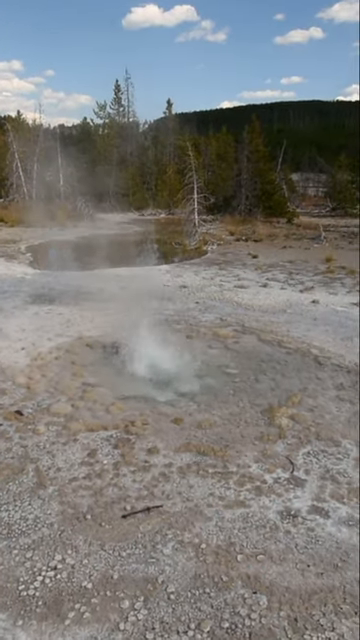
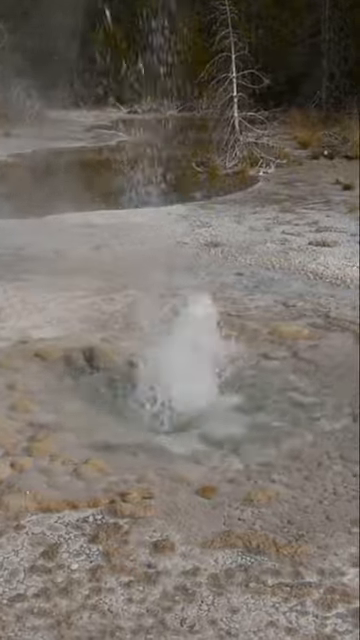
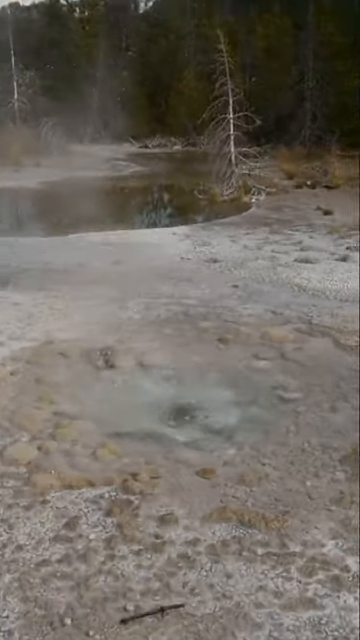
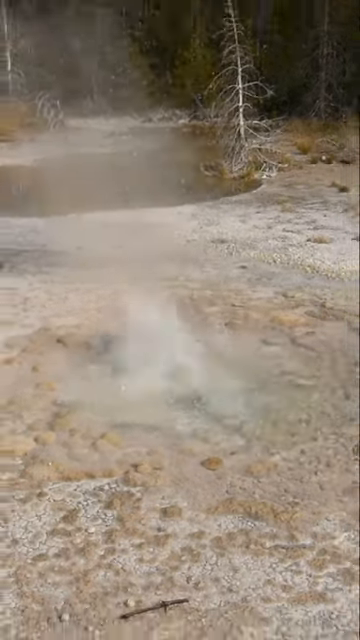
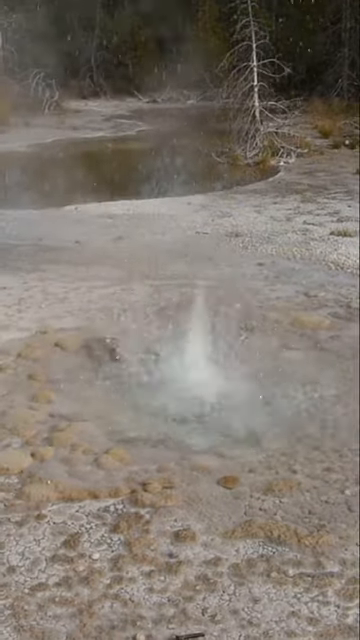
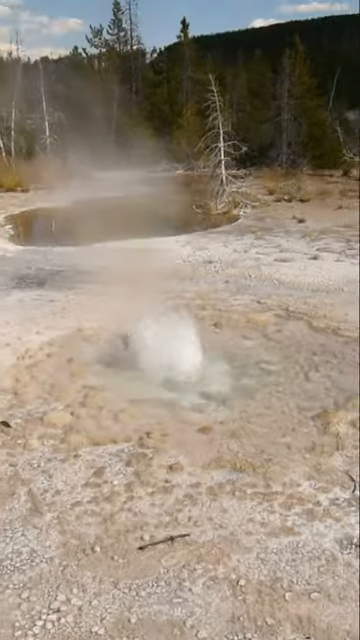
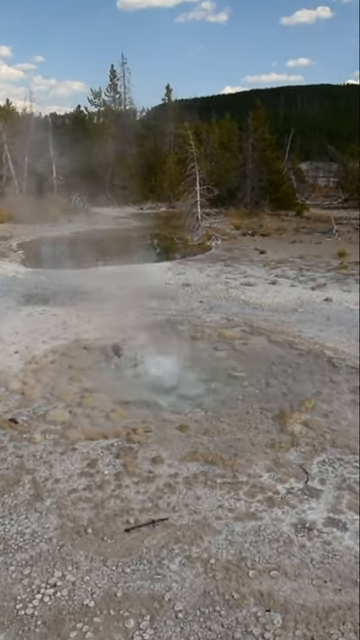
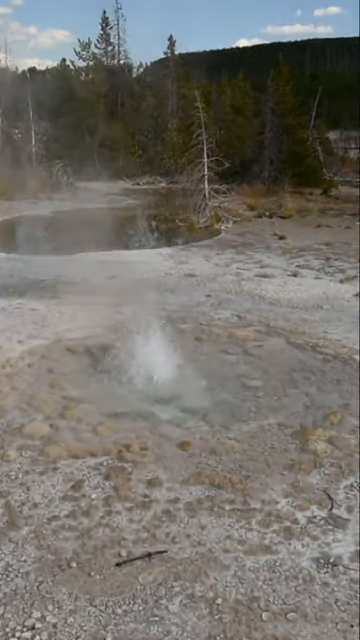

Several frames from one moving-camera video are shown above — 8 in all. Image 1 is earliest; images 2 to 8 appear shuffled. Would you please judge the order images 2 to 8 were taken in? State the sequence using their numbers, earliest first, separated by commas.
7, 8, 3, 2, 5, 4, 6
